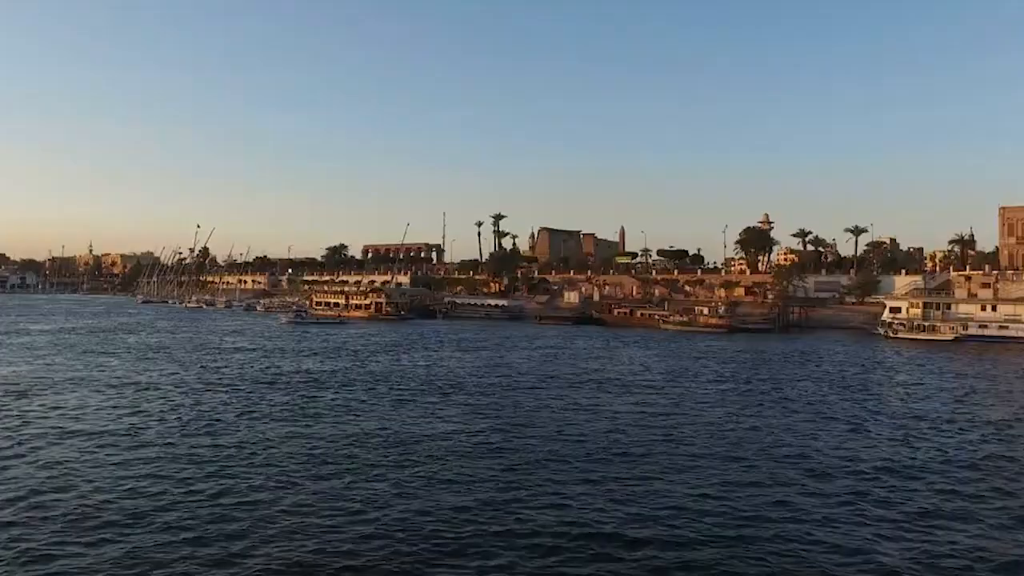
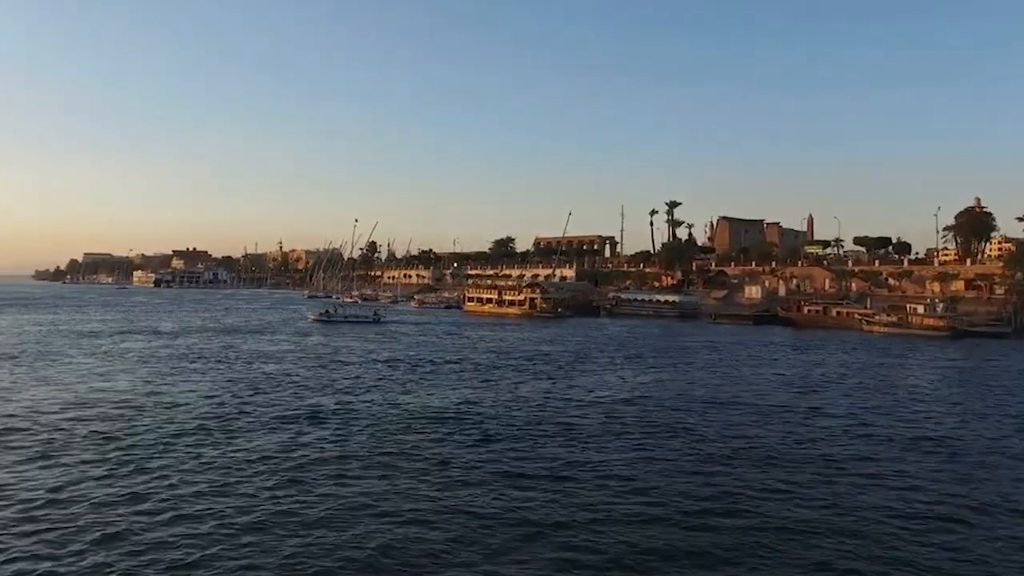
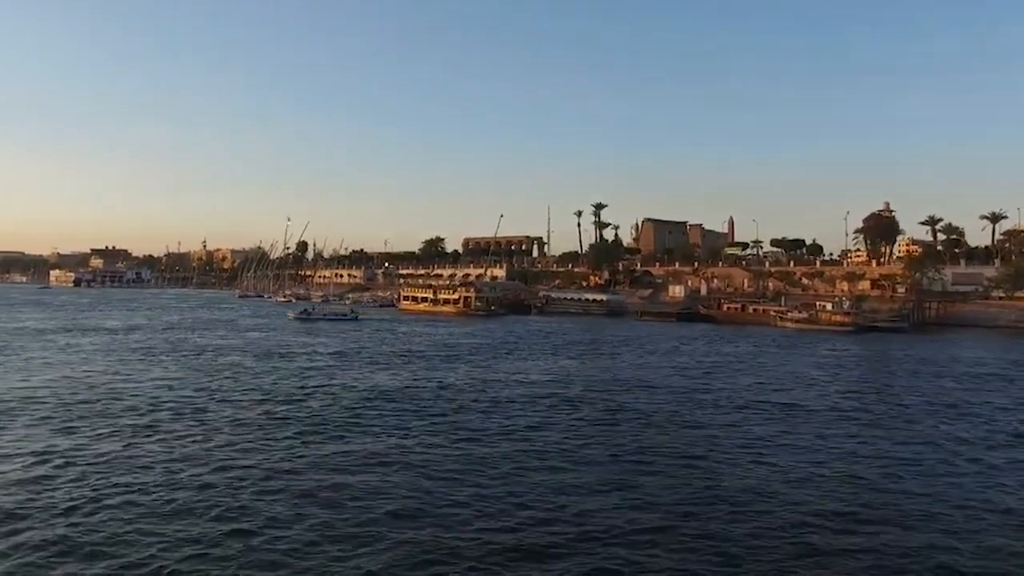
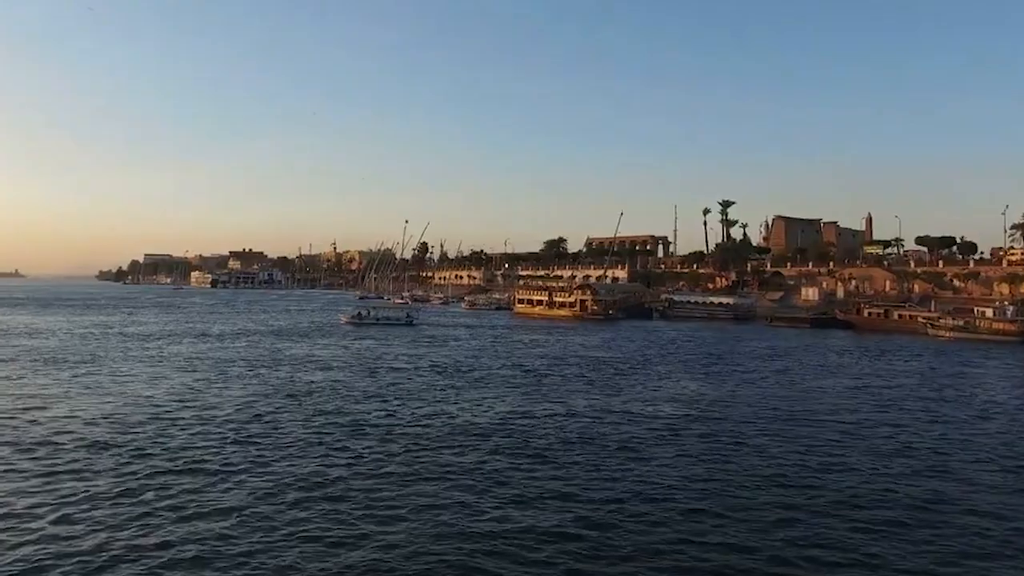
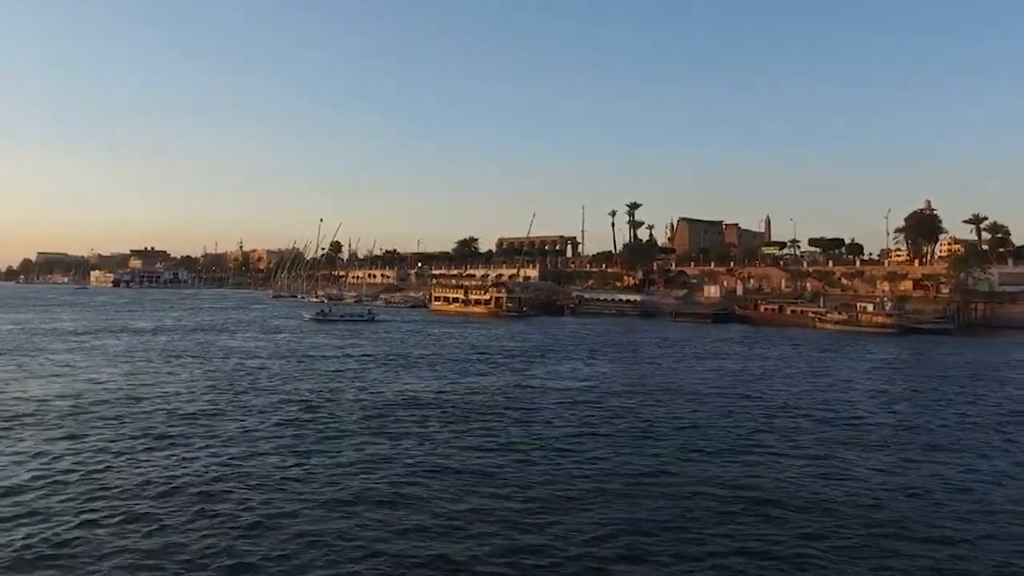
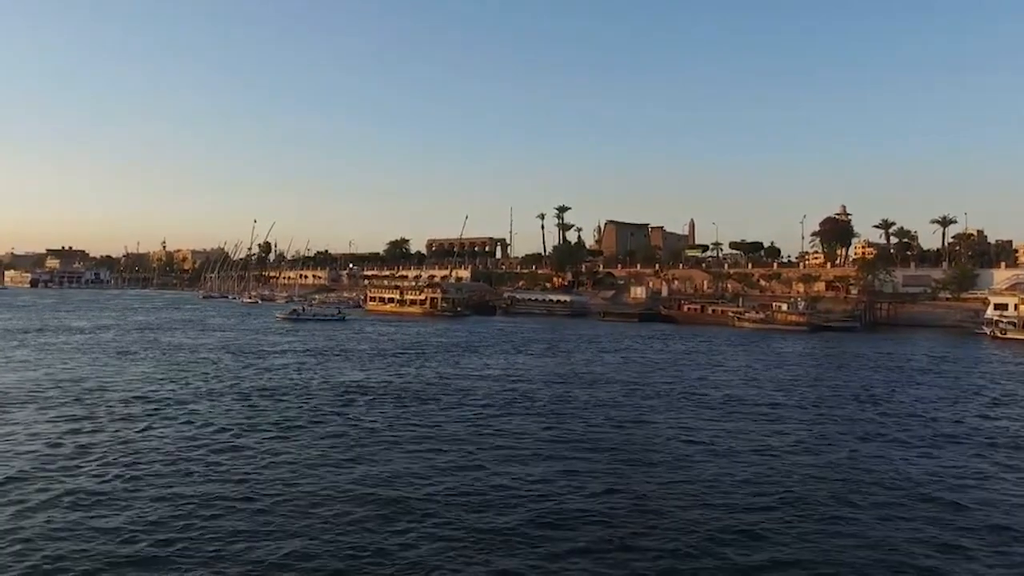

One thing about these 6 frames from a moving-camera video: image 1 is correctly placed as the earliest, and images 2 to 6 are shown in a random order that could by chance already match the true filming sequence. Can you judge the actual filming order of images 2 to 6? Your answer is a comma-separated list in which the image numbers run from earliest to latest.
6, 3, 5, 2, 4
